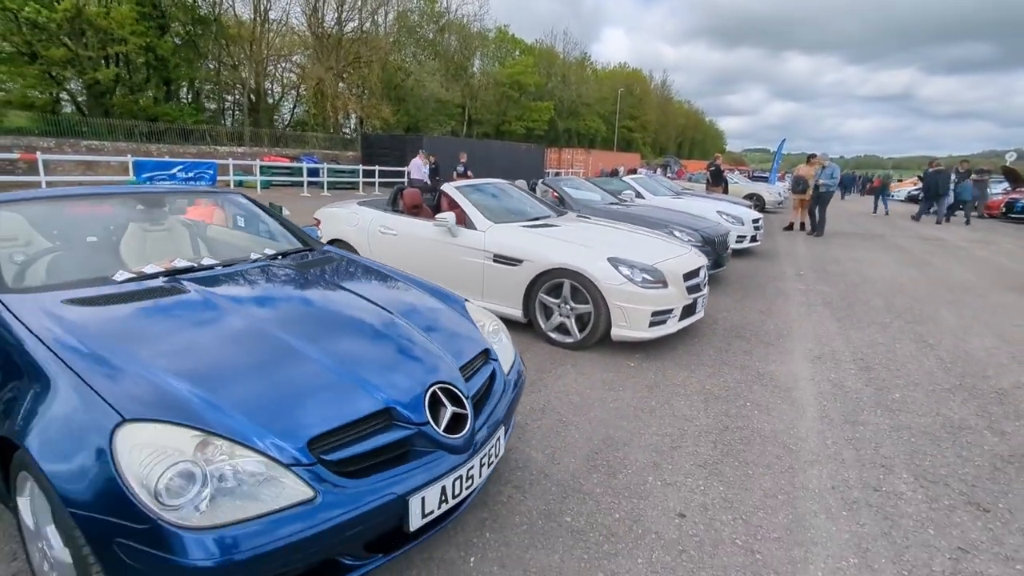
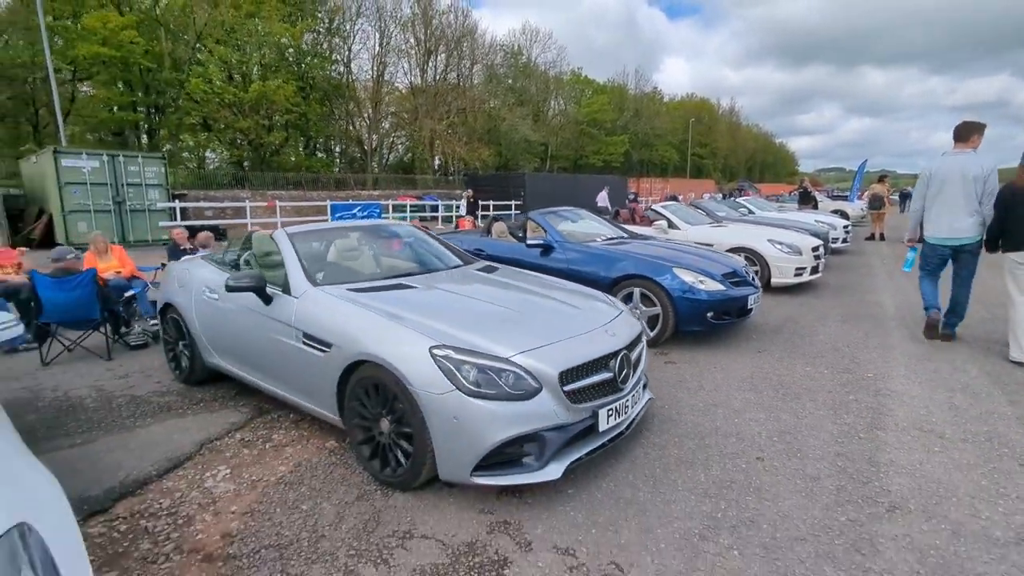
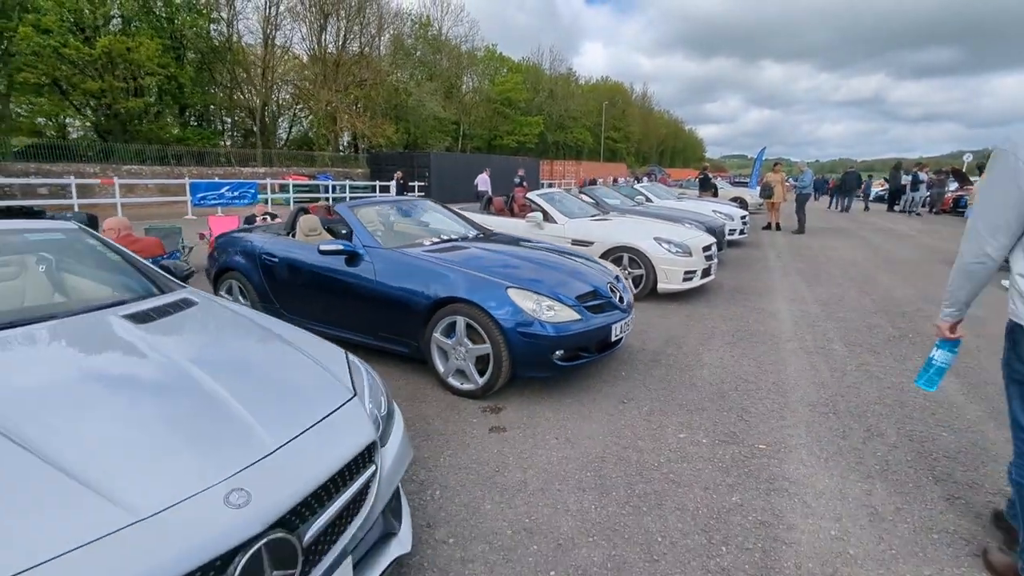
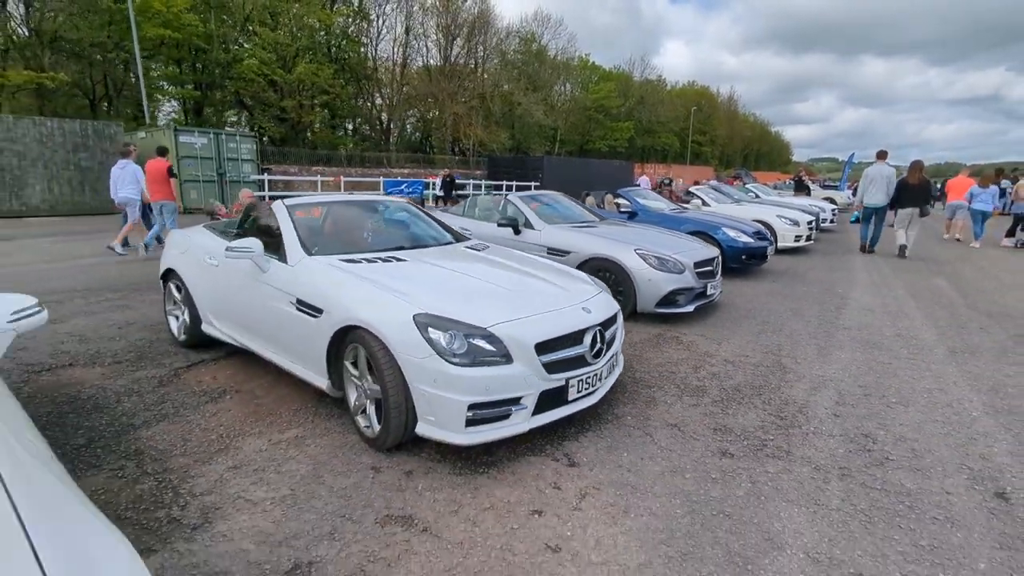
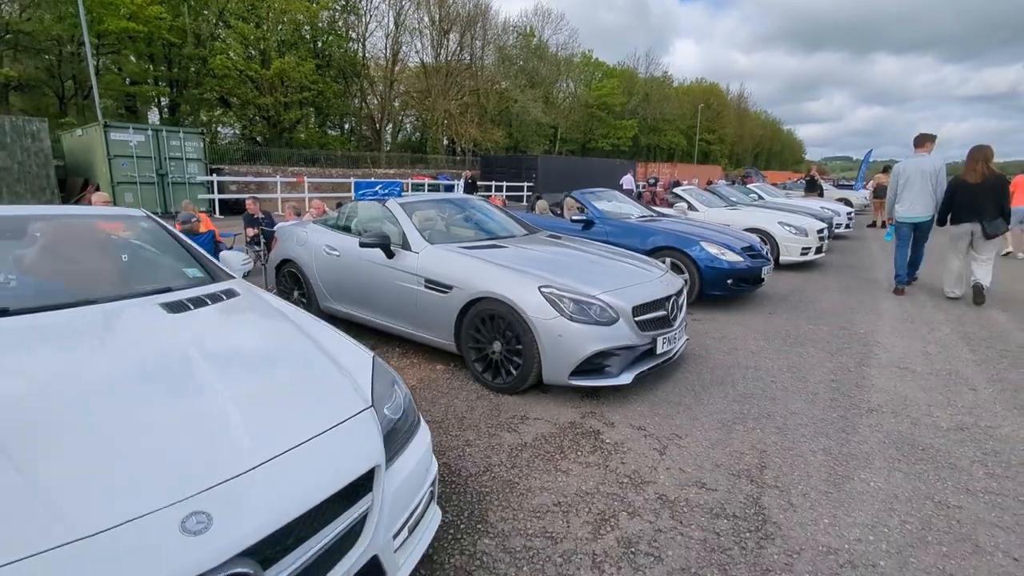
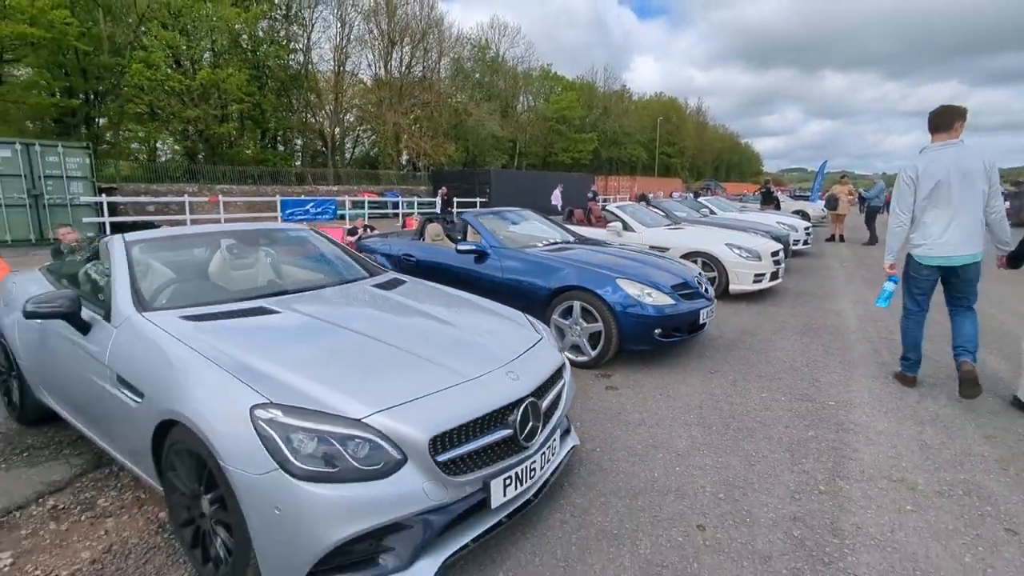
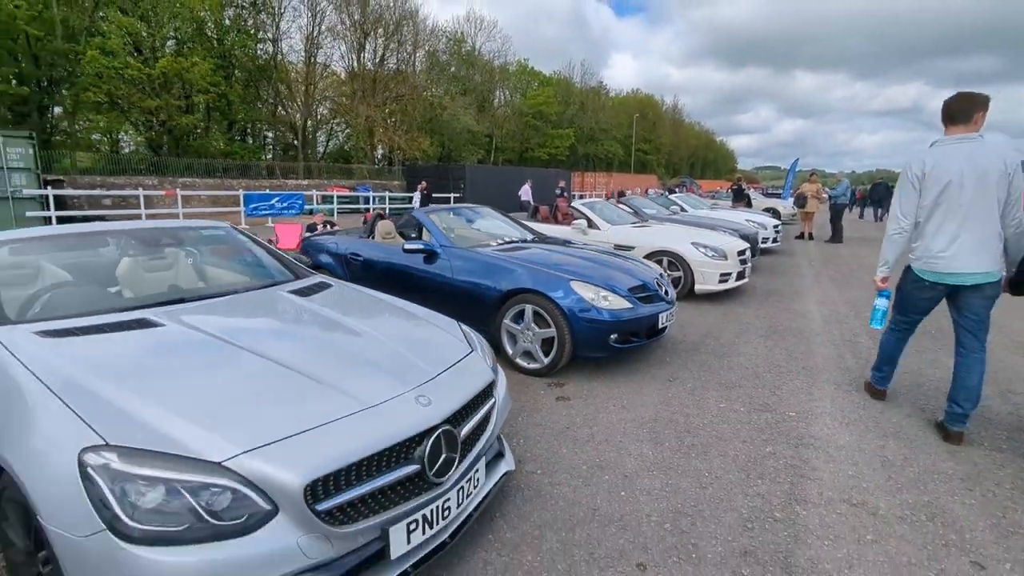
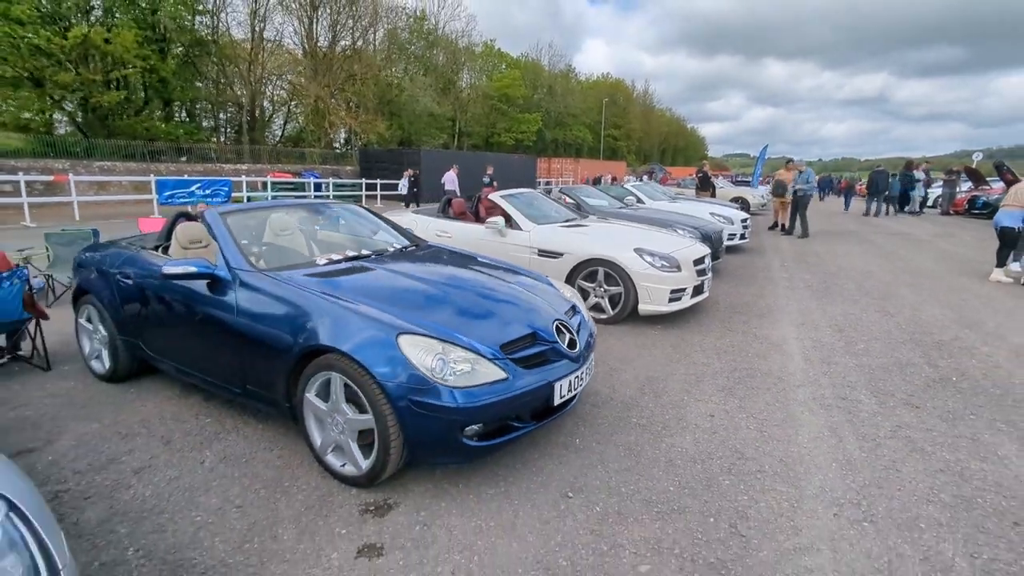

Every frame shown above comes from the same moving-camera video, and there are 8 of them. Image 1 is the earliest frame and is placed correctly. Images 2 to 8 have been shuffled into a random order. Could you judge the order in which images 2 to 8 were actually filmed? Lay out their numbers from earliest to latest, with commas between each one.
8, 3, 7, 6, 2, 5, 4
